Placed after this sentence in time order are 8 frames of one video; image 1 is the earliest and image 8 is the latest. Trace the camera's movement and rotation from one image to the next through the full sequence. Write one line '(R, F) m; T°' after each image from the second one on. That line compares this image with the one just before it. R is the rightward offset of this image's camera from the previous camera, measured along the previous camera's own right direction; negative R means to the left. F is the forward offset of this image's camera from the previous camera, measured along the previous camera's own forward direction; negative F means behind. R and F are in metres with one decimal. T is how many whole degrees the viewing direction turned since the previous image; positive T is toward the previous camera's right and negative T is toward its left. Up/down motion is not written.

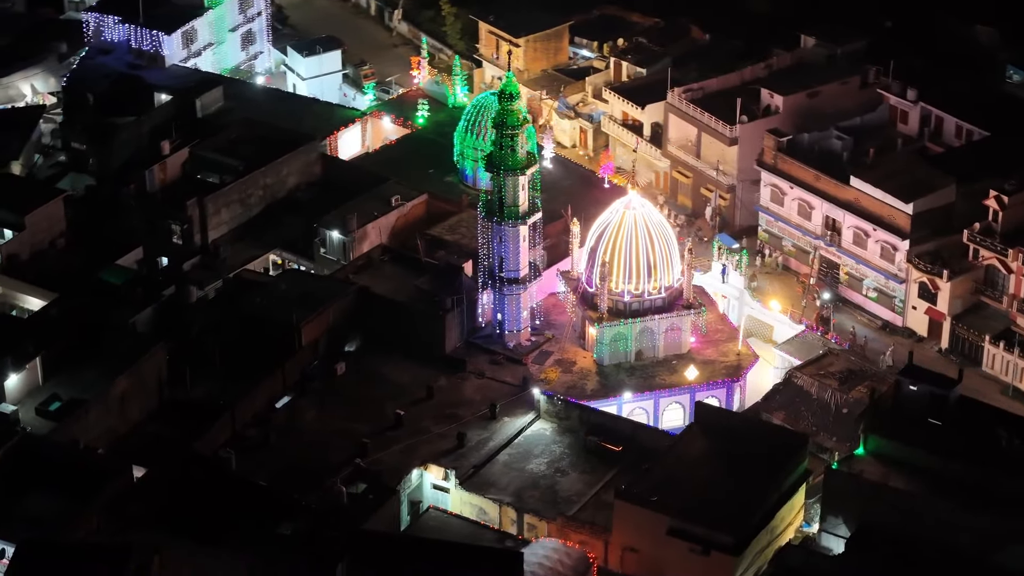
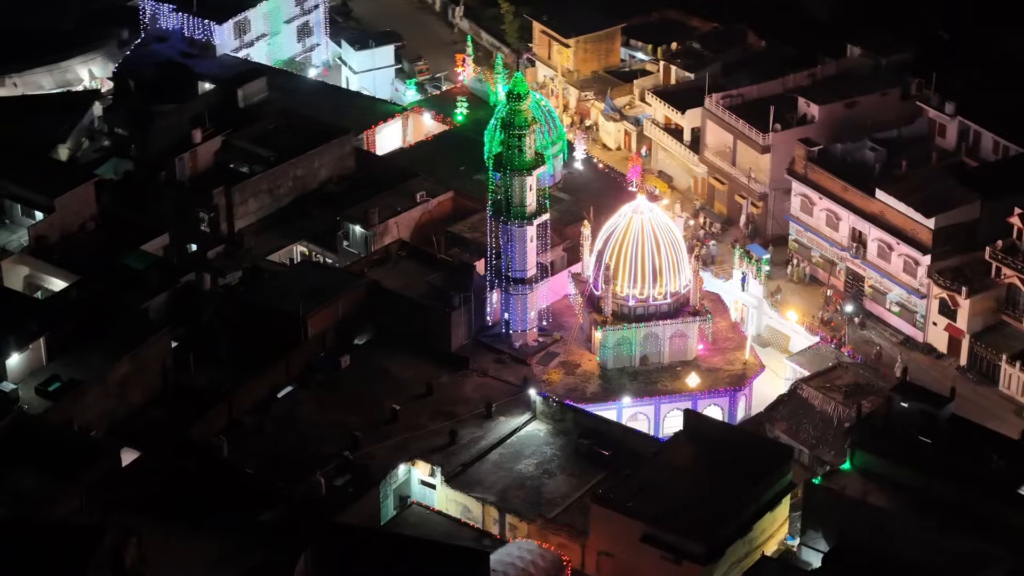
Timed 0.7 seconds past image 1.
(+2.1, +0.2) m; -3°
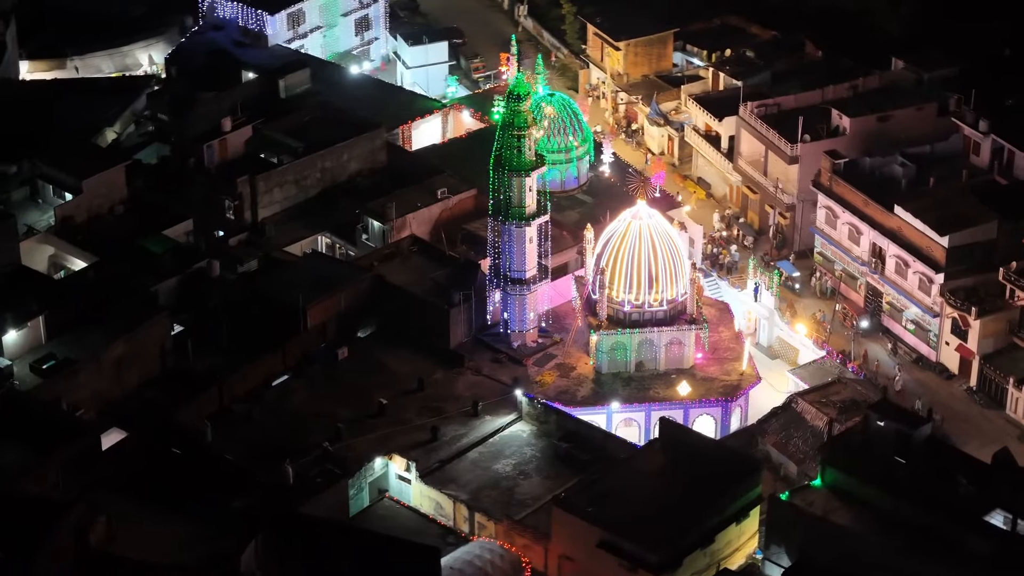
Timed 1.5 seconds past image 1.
(+2.5, +0.1) m; -4°
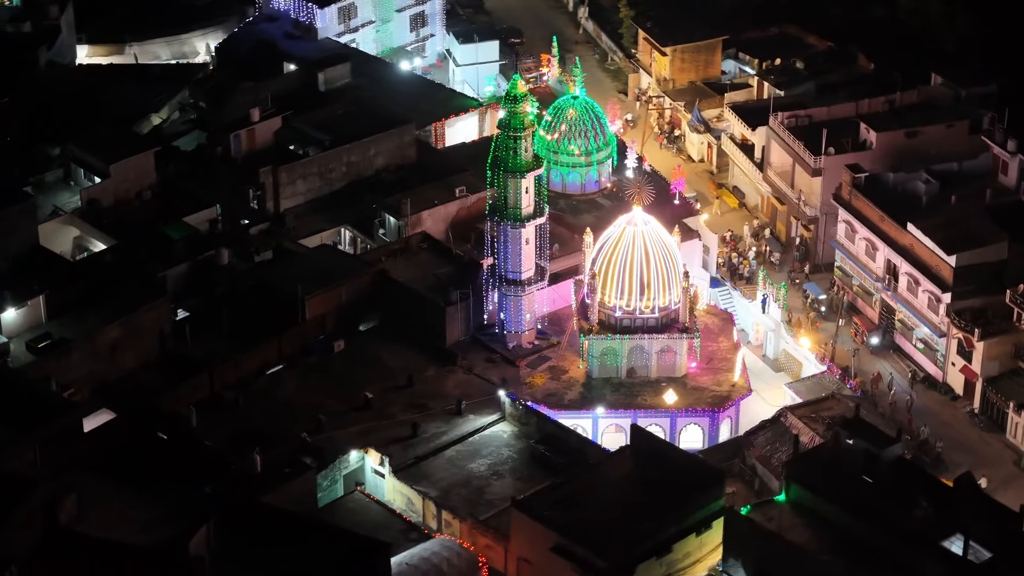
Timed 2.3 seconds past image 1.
(+2.5, 0.0) m; -3°
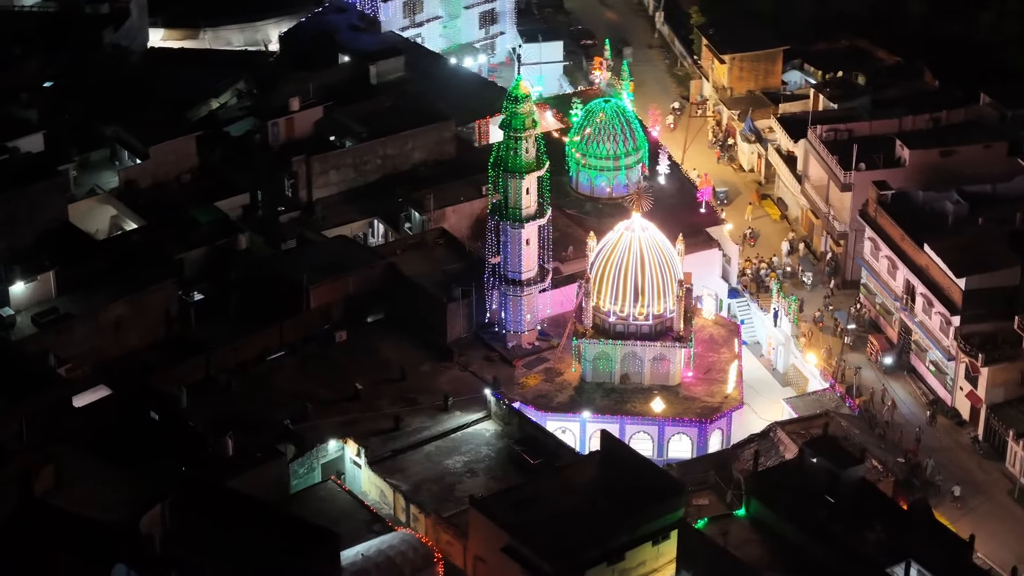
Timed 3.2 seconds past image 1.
(+2.9, 0.0) m; -4°
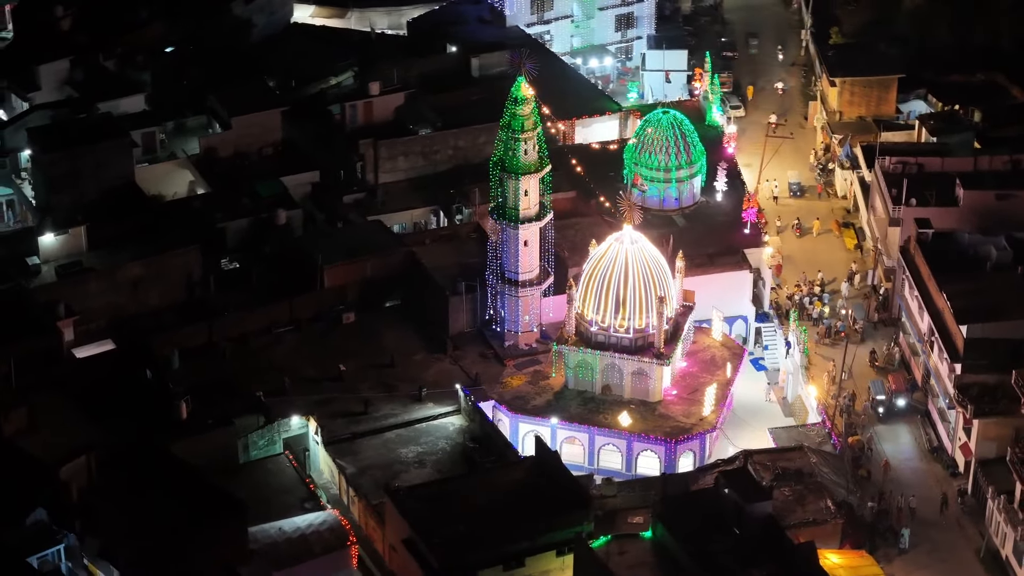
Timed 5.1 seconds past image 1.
(+5.9, +0.1) m; -8°
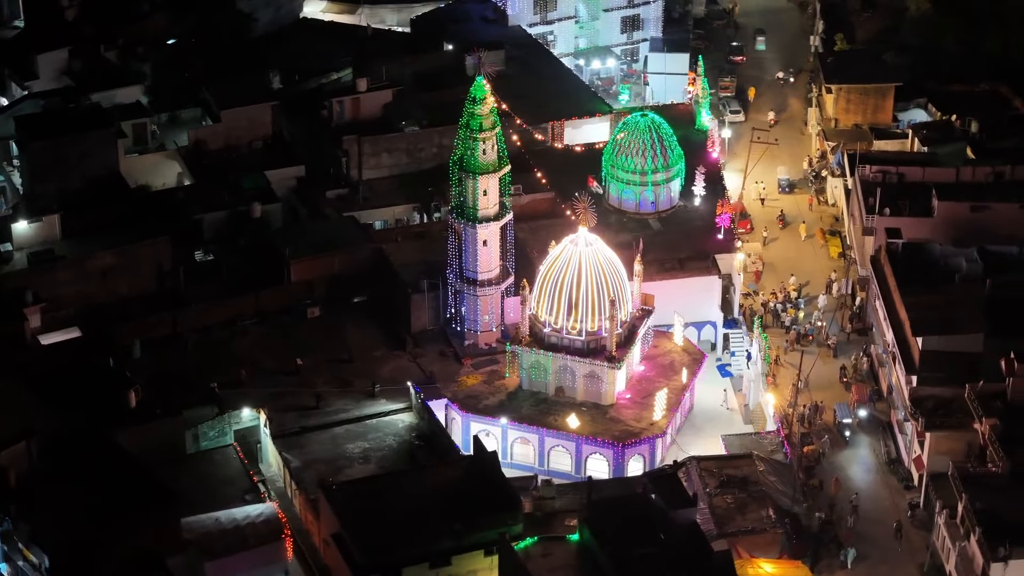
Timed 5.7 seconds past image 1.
(+2.2, 0.0) m; -2°
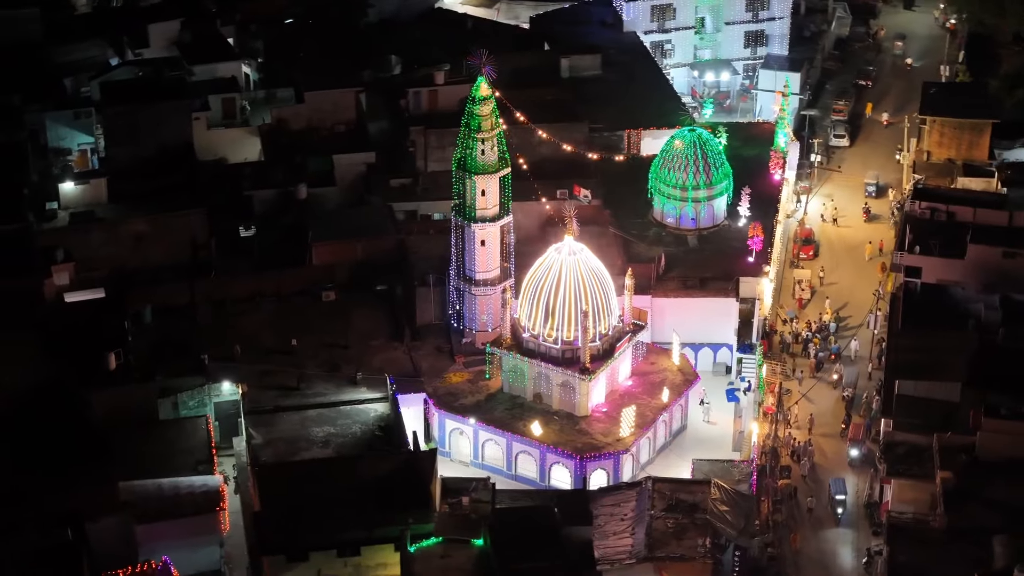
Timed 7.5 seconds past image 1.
(+5.6, +0.2) m; -8°
